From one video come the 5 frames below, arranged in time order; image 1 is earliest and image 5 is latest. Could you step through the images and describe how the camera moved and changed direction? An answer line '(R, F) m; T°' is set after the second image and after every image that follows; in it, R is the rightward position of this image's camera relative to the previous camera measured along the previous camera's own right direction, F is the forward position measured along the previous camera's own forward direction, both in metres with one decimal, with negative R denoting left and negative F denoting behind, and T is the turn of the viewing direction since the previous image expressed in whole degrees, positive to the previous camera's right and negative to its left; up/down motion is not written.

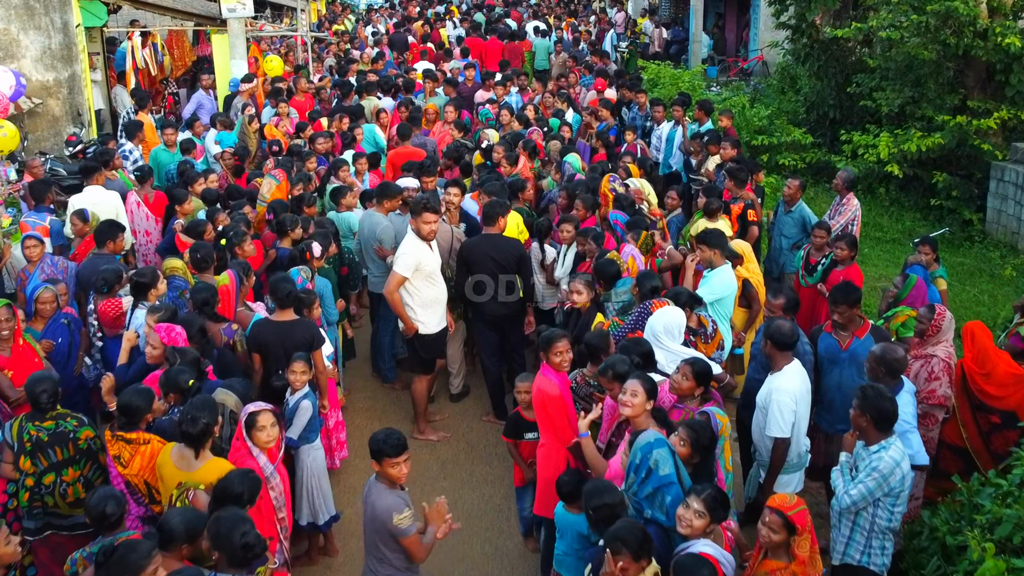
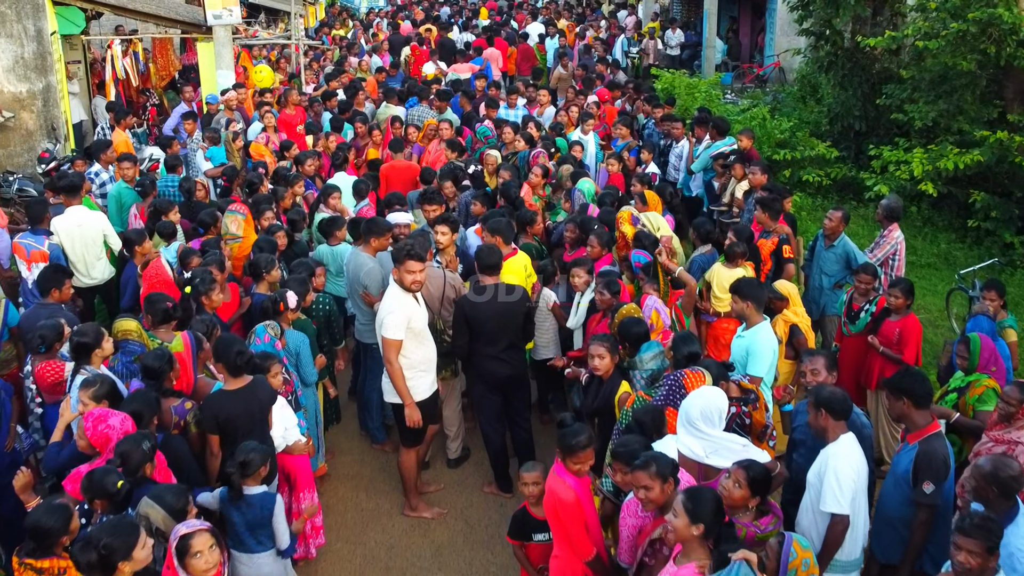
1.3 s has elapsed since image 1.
(0.0, +0.9) m; 0°
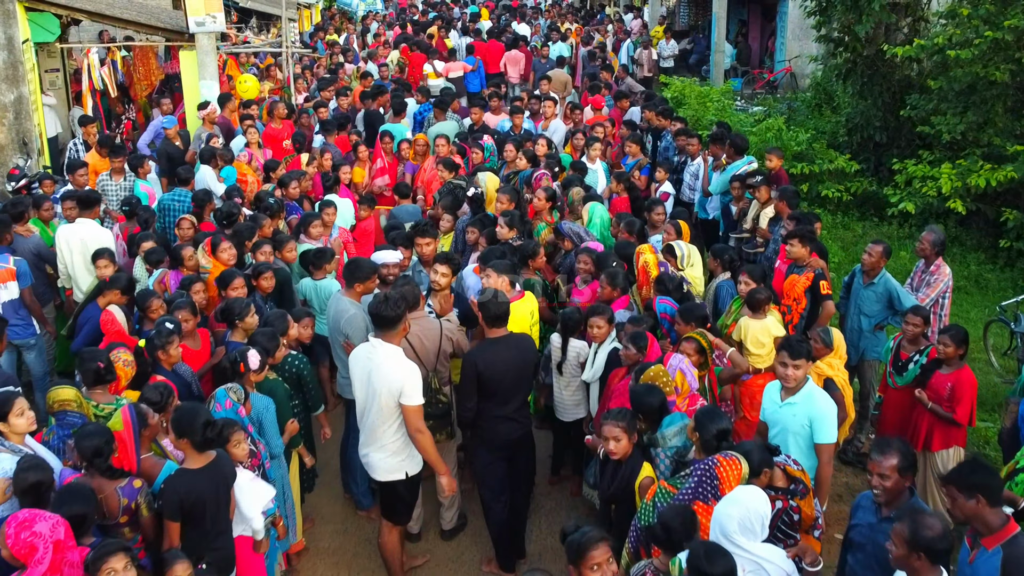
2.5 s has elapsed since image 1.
(0.0, +0.7) m; 0°
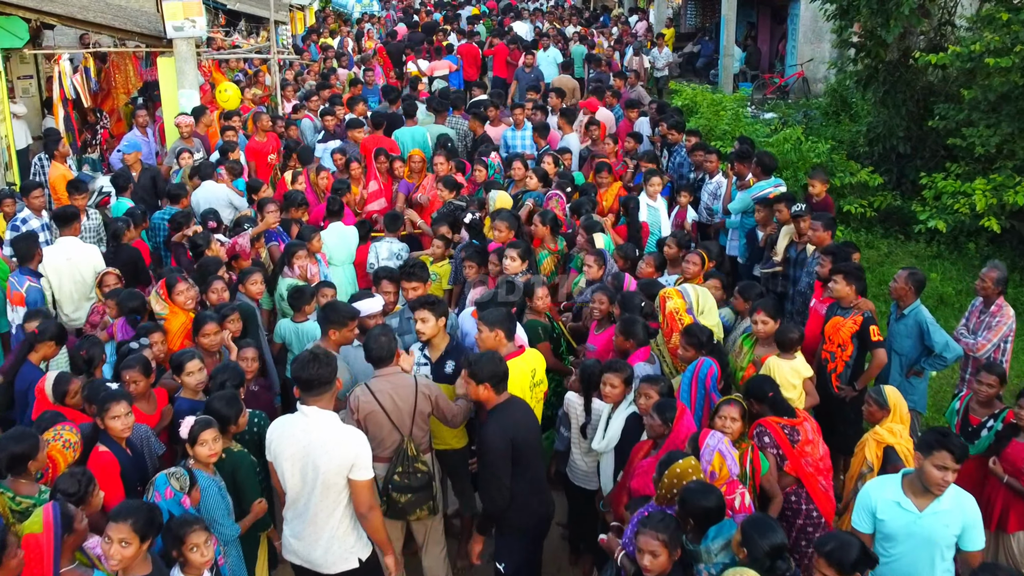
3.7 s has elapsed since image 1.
(0.0, +0.8) m; 0°
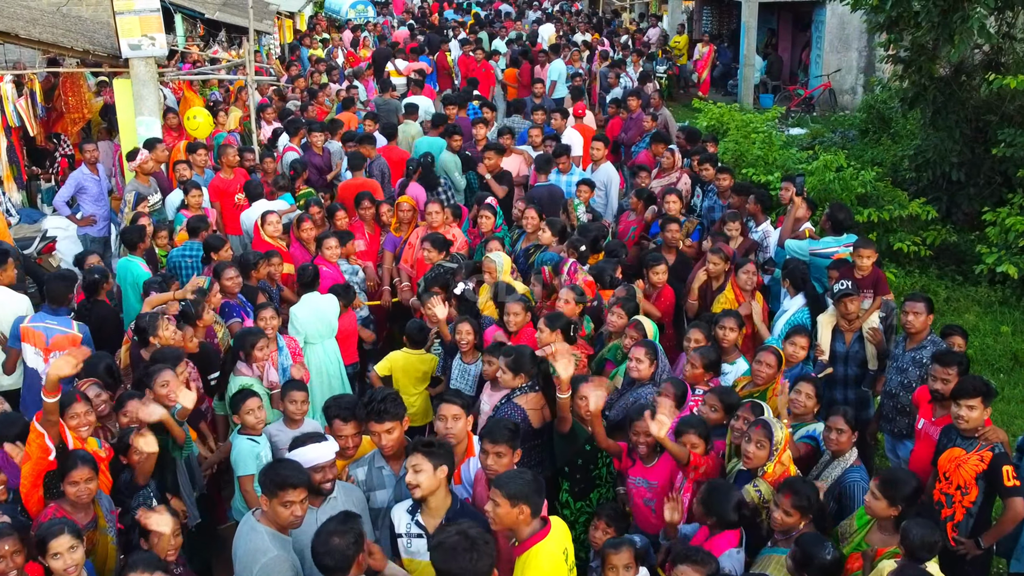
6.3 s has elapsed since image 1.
(-0.1, +1.4) m; 0°
